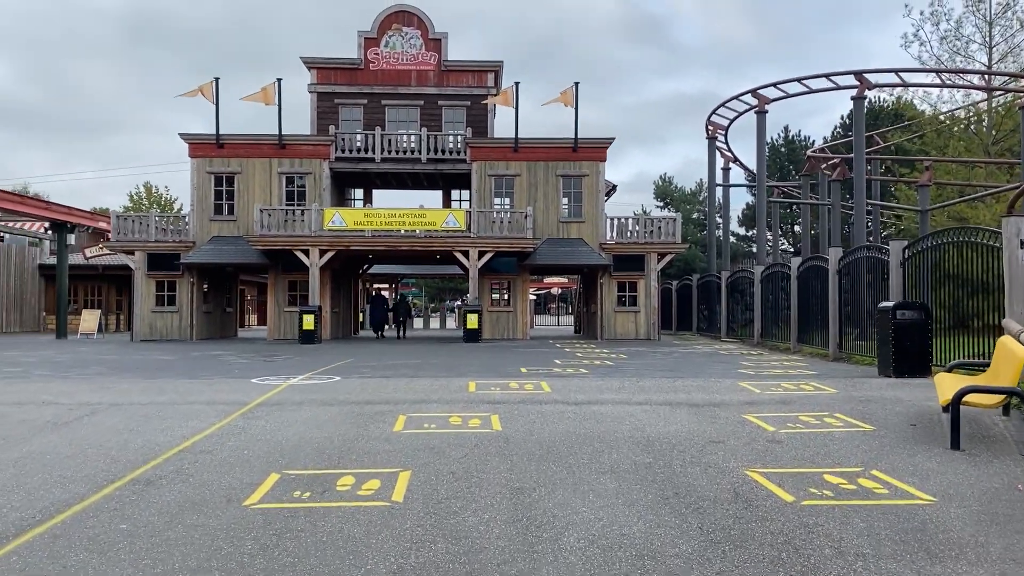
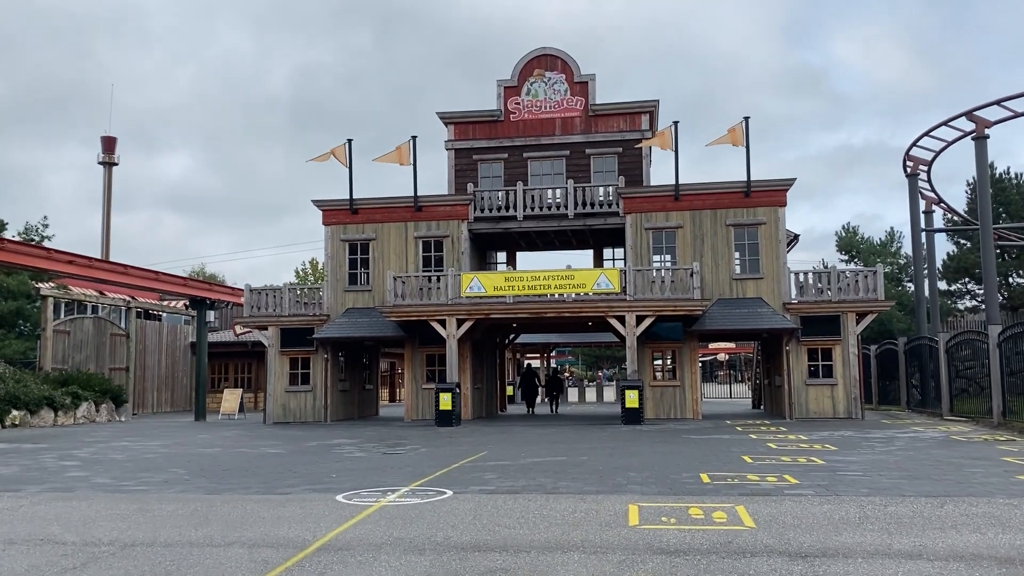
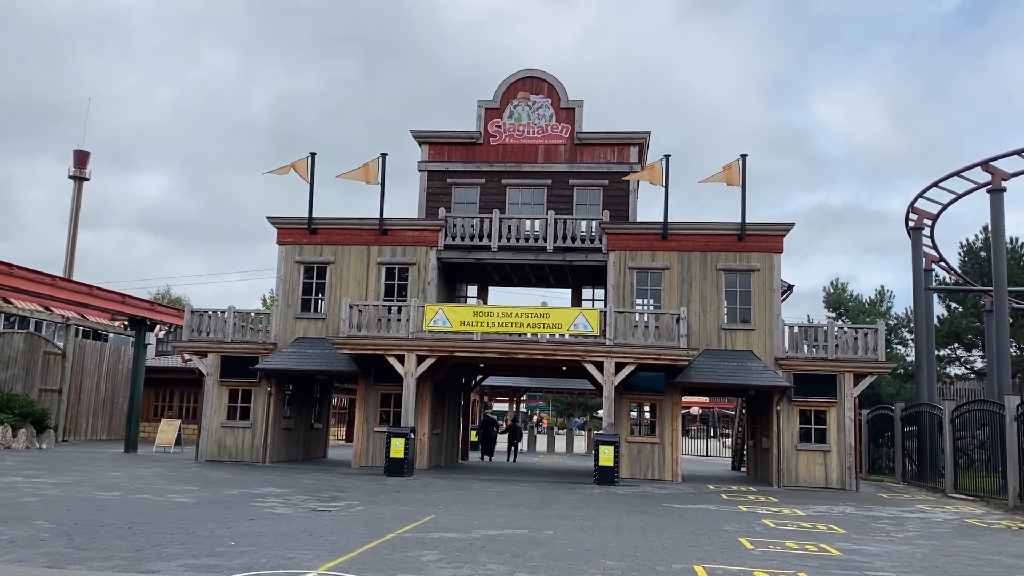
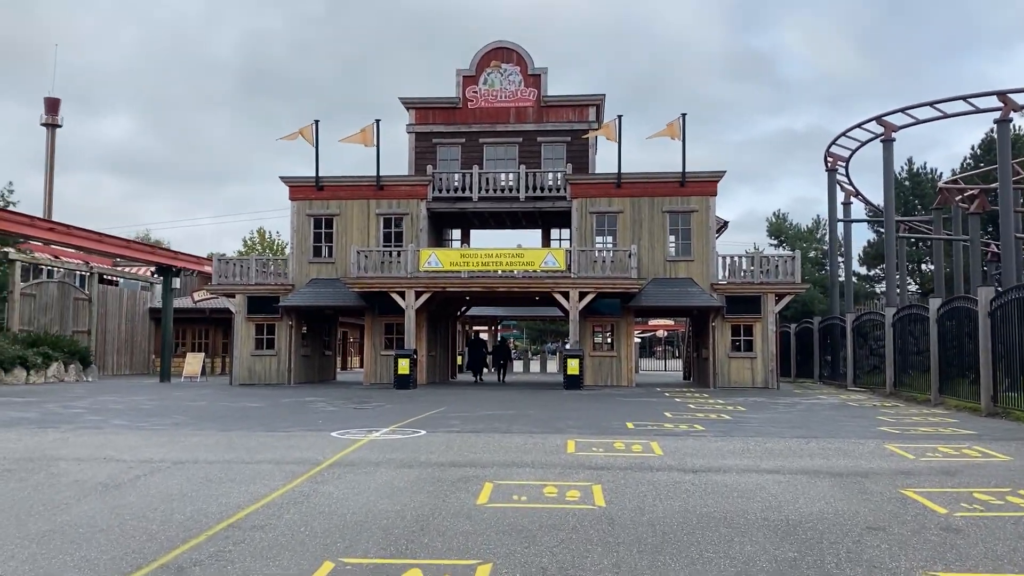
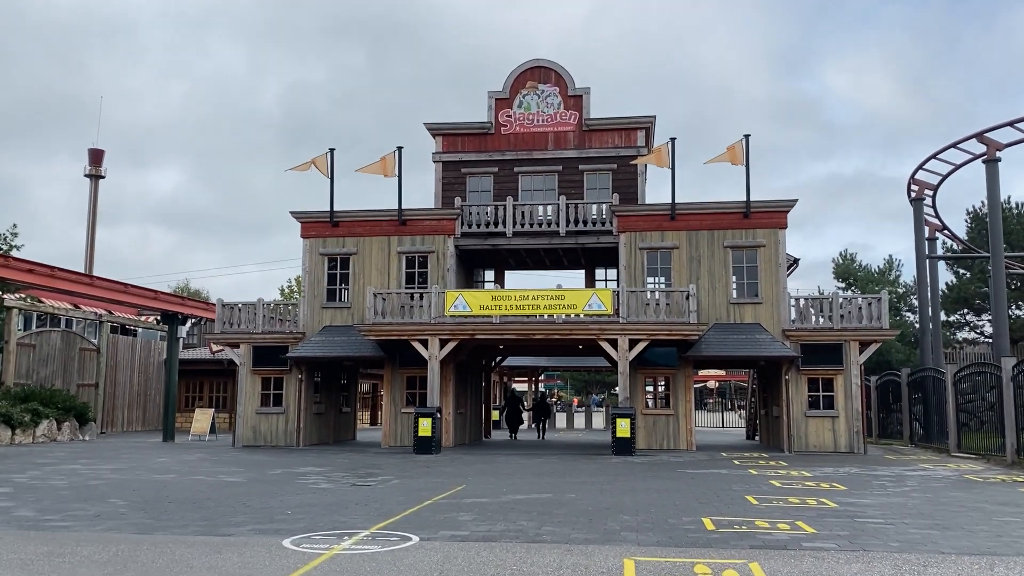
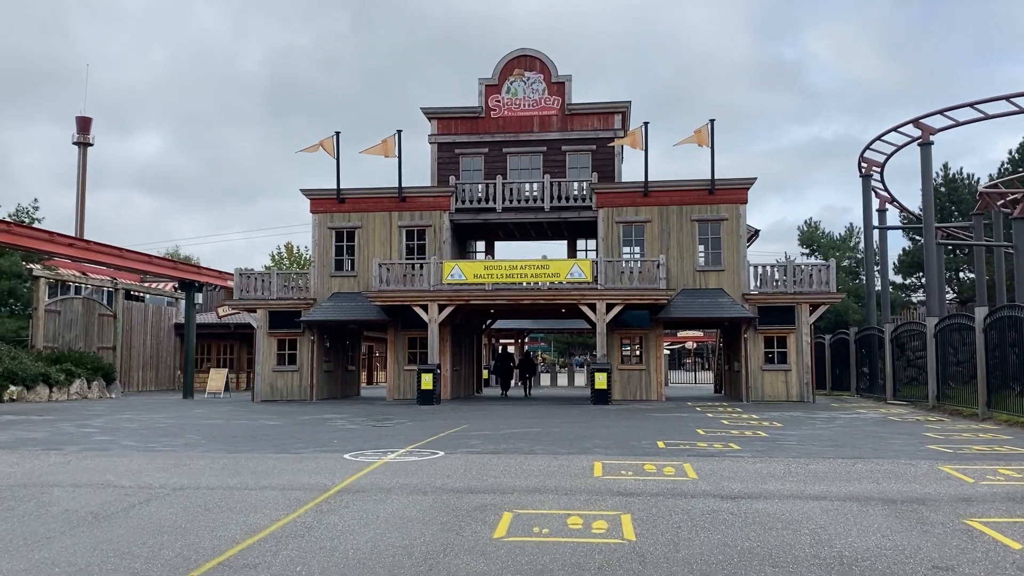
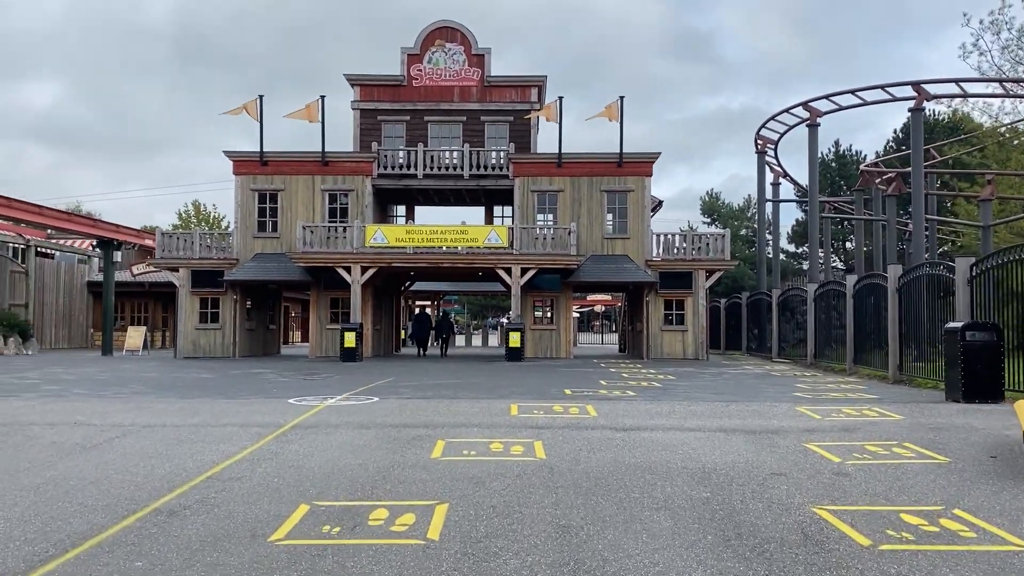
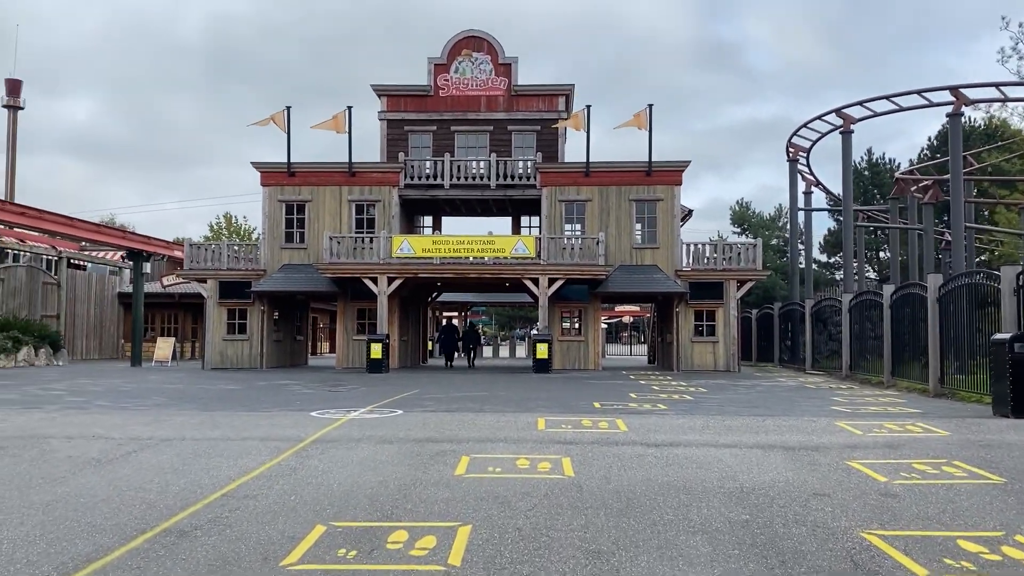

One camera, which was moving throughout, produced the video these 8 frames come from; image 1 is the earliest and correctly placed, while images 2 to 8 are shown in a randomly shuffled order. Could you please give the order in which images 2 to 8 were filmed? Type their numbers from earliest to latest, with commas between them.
7, 8, 4, 6, 2, 5, 3
